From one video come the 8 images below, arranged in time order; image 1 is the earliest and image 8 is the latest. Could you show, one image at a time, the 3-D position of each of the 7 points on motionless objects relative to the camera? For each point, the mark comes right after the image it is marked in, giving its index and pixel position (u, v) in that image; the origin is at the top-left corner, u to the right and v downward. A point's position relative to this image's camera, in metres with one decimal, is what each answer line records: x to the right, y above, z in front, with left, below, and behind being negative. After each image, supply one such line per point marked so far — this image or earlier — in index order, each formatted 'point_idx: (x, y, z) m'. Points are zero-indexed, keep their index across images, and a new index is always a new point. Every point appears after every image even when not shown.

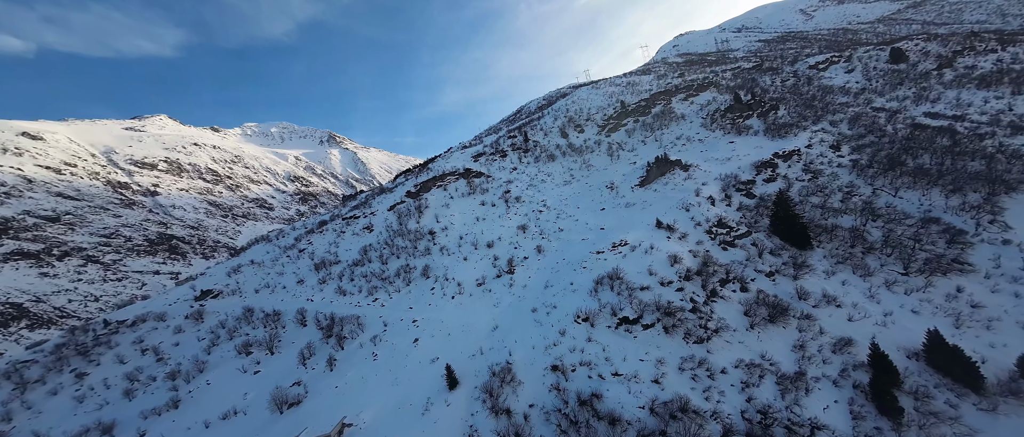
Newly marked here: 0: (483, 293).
0: (-1.4, -3.0, +15.4) m
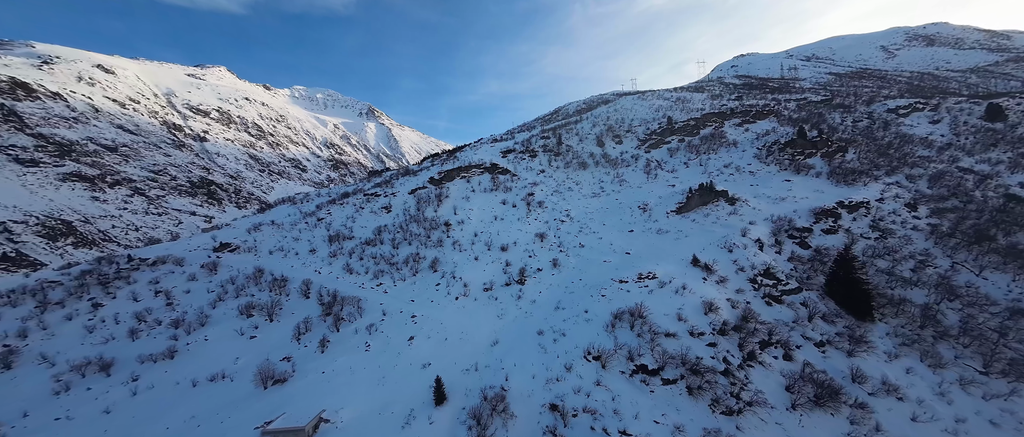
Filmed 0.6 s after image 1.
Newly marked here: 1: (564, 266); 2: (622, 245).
0: (-0.9, -3.1, +14.4) m
1: (+2.1, -2.0, +16.1) m
2: (+4.9, -1.2, +17.4) m
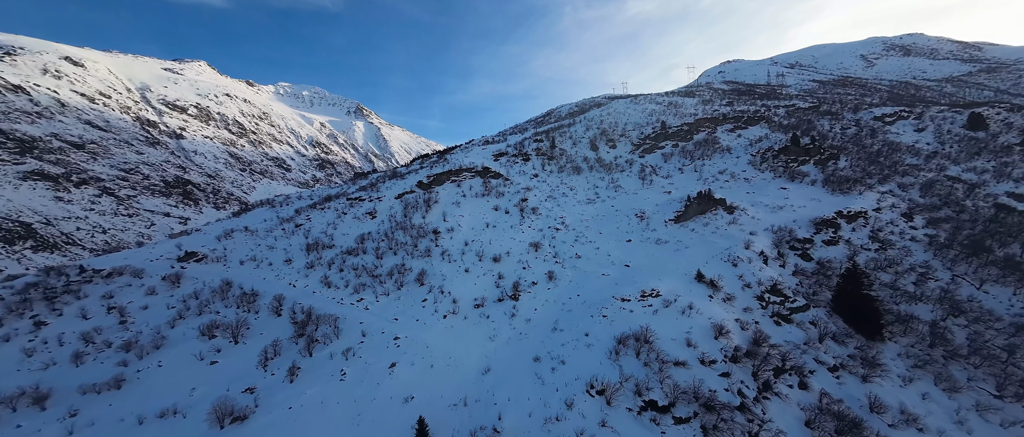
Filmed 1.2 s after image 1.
0: (-1.2, -3.5, +13.3) m
1: (+1.8, -2.4, +15.2) m
2: (+4.5, -1.7, +16.5) m
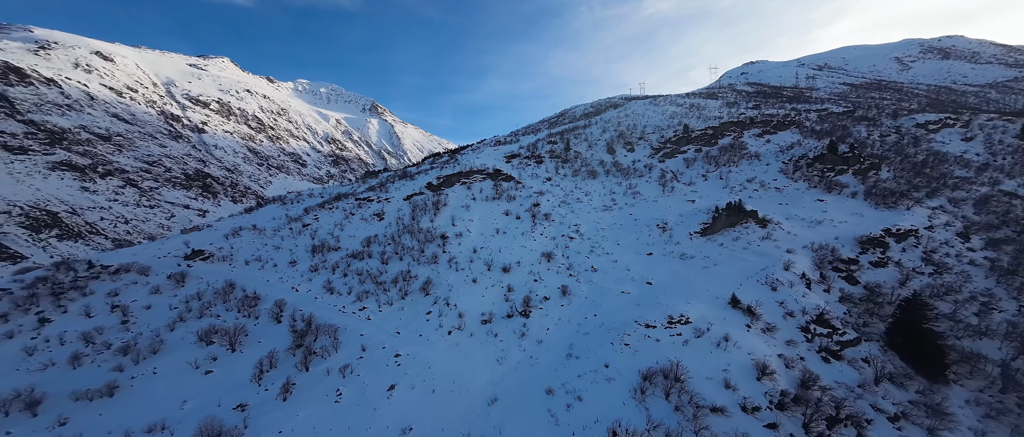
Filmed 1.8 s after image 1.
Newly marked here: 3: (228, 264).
0: (-0.8, -3.9, +12.3) m
1: (+2.3, -2.9, +14.0) m
2: (+5.1, -2.2, +15.3) m
3: (-13.6, -2.2, +18.2) m
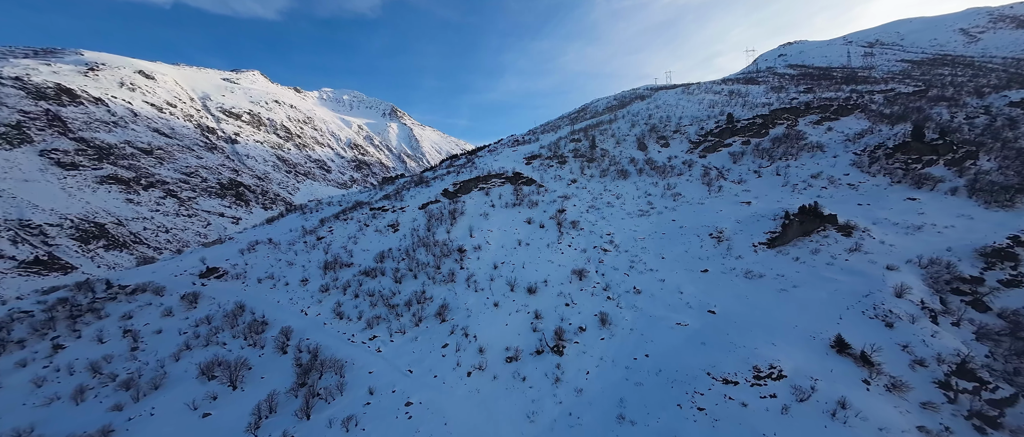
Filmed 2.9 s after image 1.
0: (+0.2, -4.4, +10.3) m
1: (+3.4, -3.3, +11.7) m
2: (+6.3, -2.6, +12.7) m
3: (-12.2, -3.0, +17.1) m
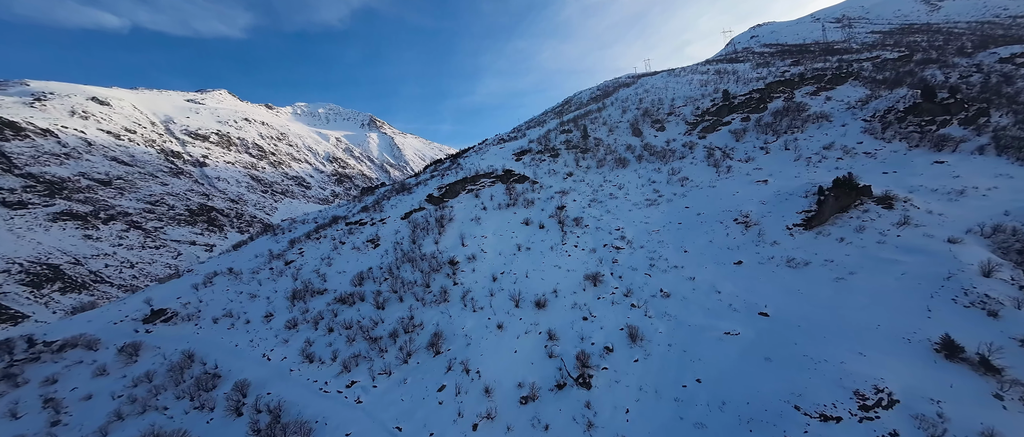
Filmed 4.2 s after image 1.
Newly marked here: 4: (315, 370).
0: (+0.6, -4.4, +8.0) m
1: (+3.6, -3.1, +9.6) m
2: (+6.4, -2.1, +10.7) m
3: (-12.1, -4.1, +14.4) m
4: (-5.5, -4.4, +10.7) m
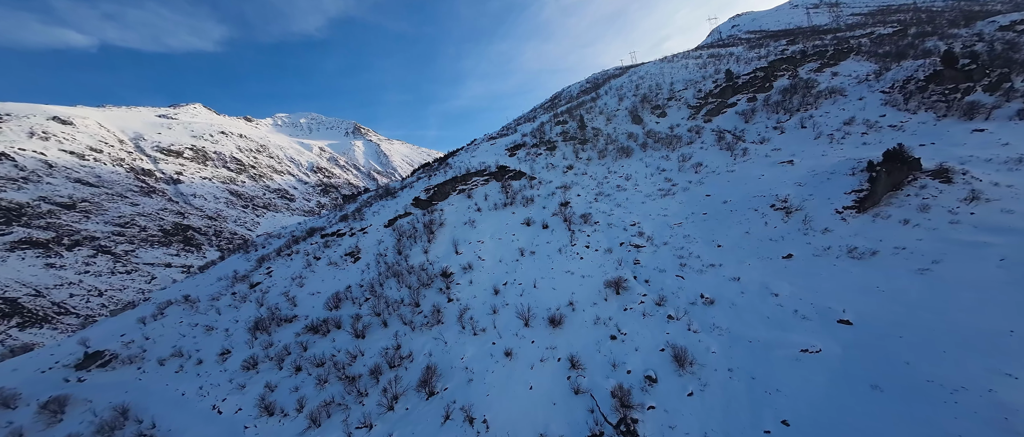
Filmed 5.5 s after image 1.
0: (+1.0, -4.4, +5.8) m
1: (+3.9, -2.9, +7.5) m
2: (+6.6, -1.8, +8.7) m
3: (-11.8, -4.8, +12.0) m
4: (-5.1, -4.7, +8.4) m
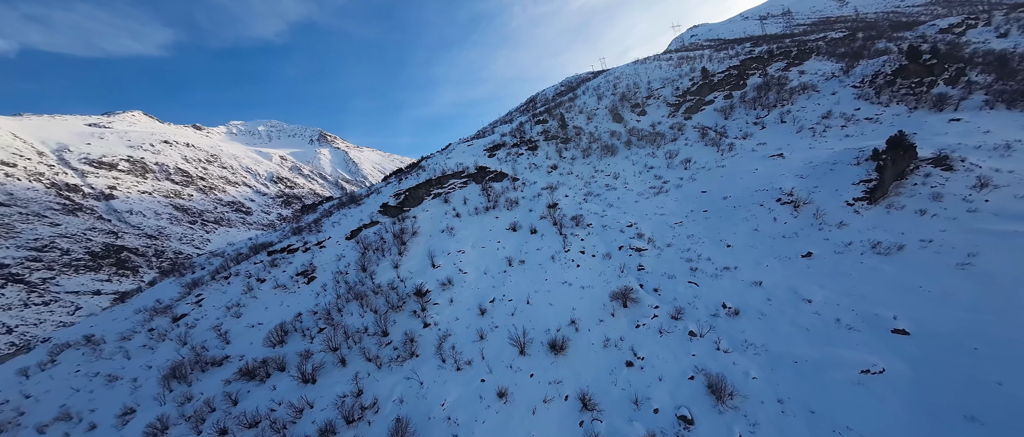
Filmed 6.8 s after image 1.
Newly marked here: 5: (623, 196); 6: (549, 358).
0: (+1.1, -4.4, +4.2) m
1: (+3.8, -2.8, +6.1) m
2: (+6.4, -1.6, +7.5) m
3: (-12.1, -5.3, +9.3) m
4: (-5.2, -4.9, +6.2) m
5: (+4.3, +0.8, +14.3) m
6: (+0.8, -2.8, +7.5) m
